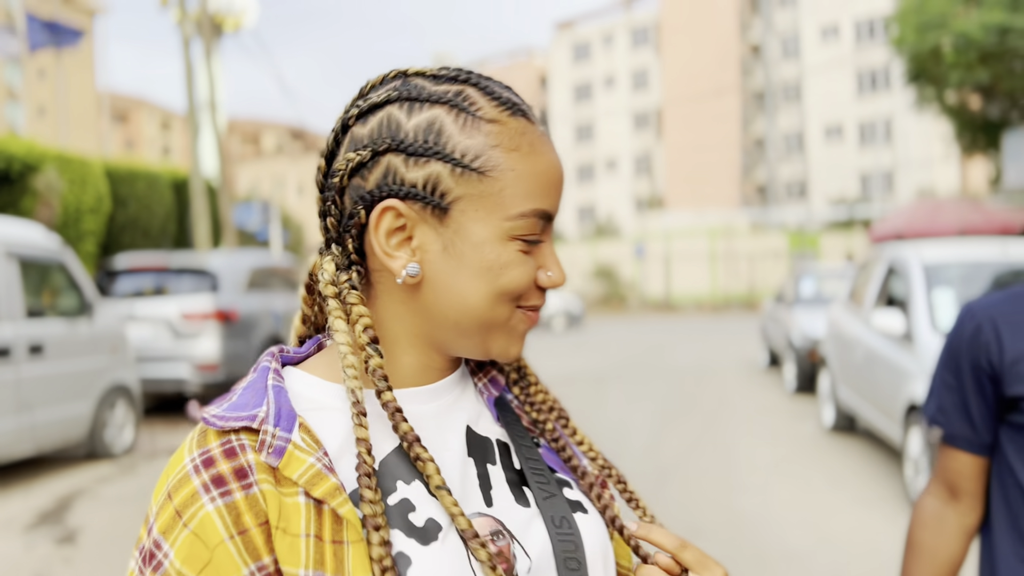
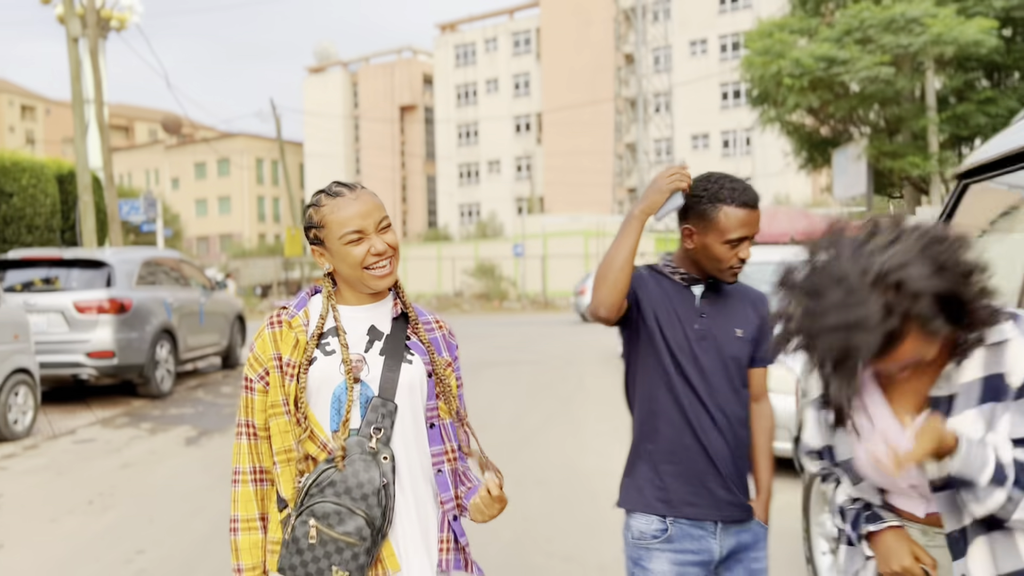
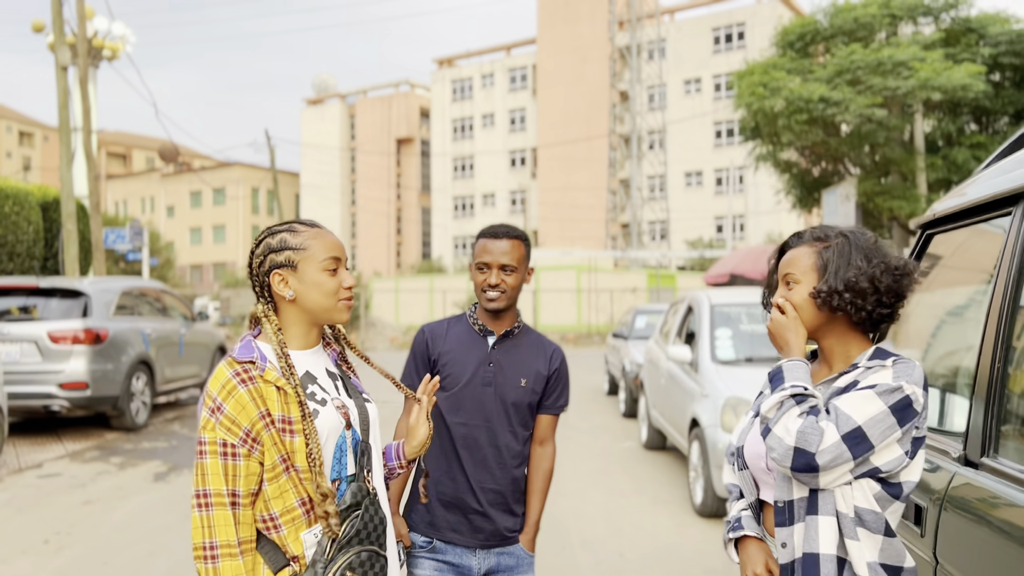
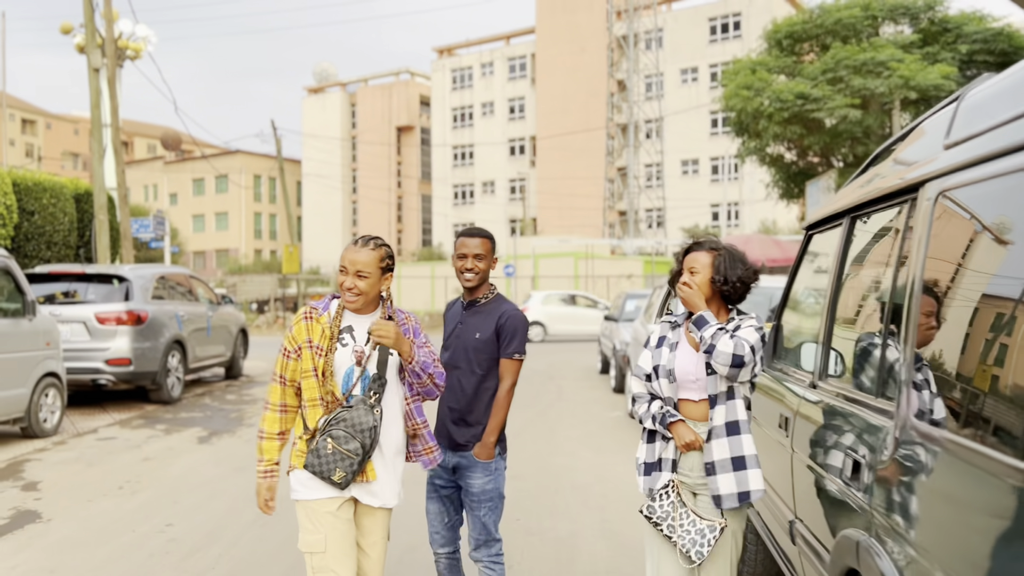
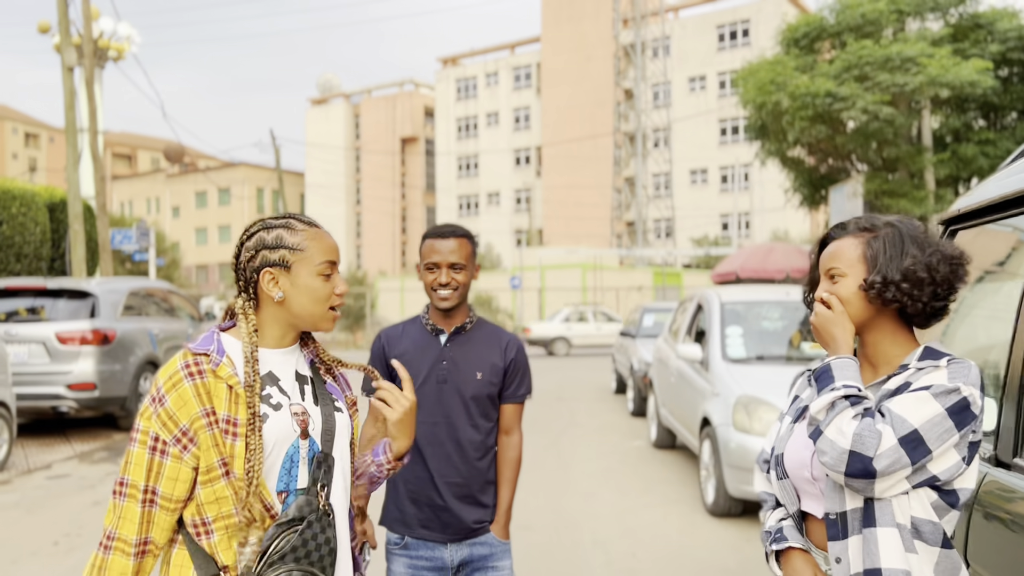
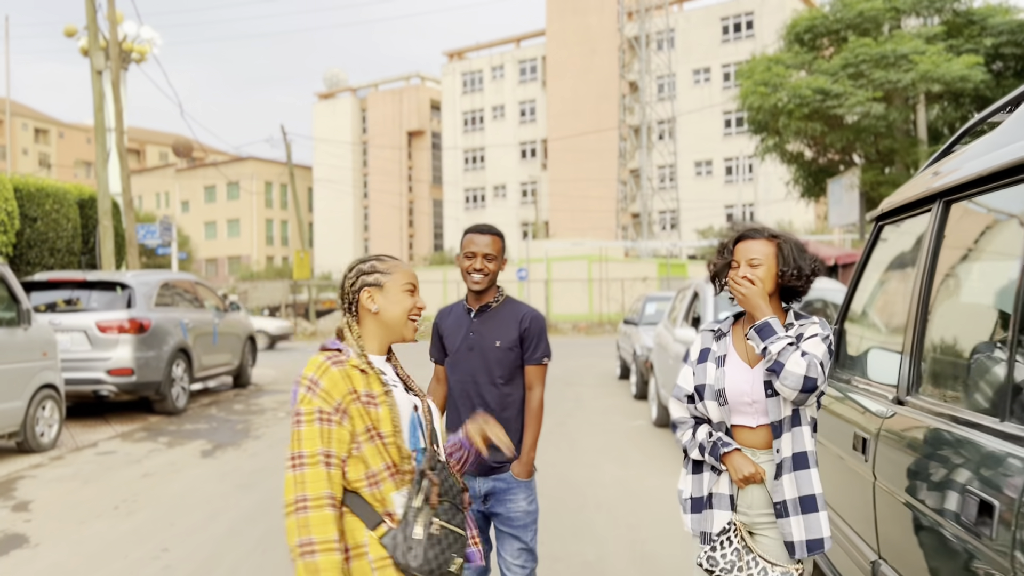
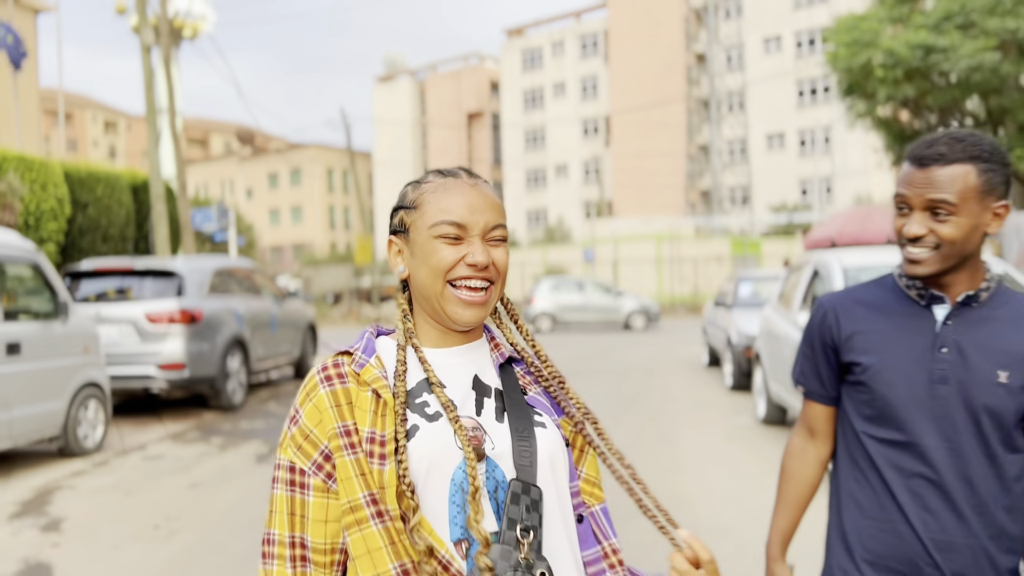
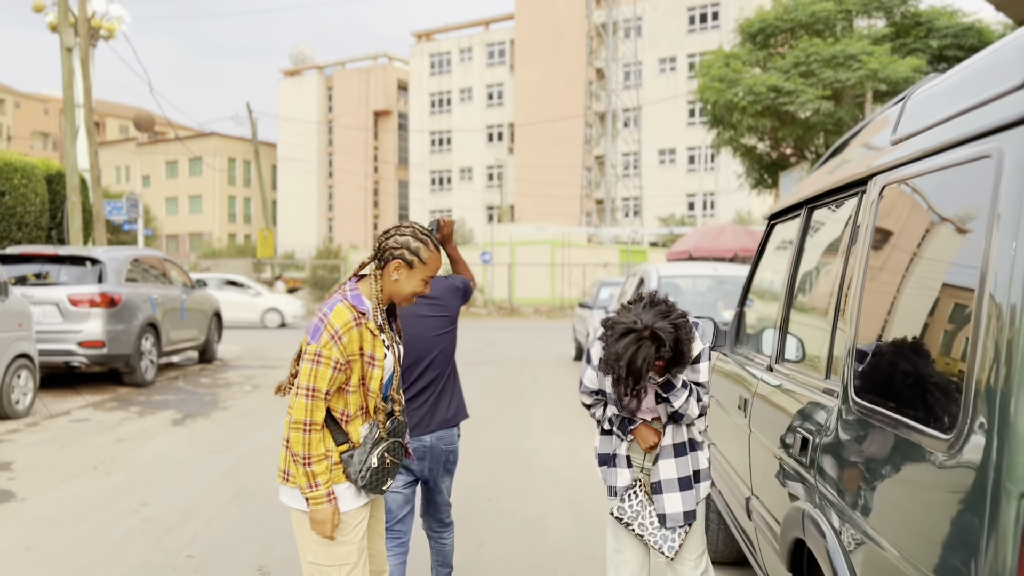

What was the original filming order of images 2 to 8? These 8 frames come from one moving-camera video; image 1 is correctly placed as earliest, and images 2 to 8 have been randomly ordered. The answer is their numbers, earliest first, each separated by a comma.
7, 2, 8, 4, 6, 5, 3
